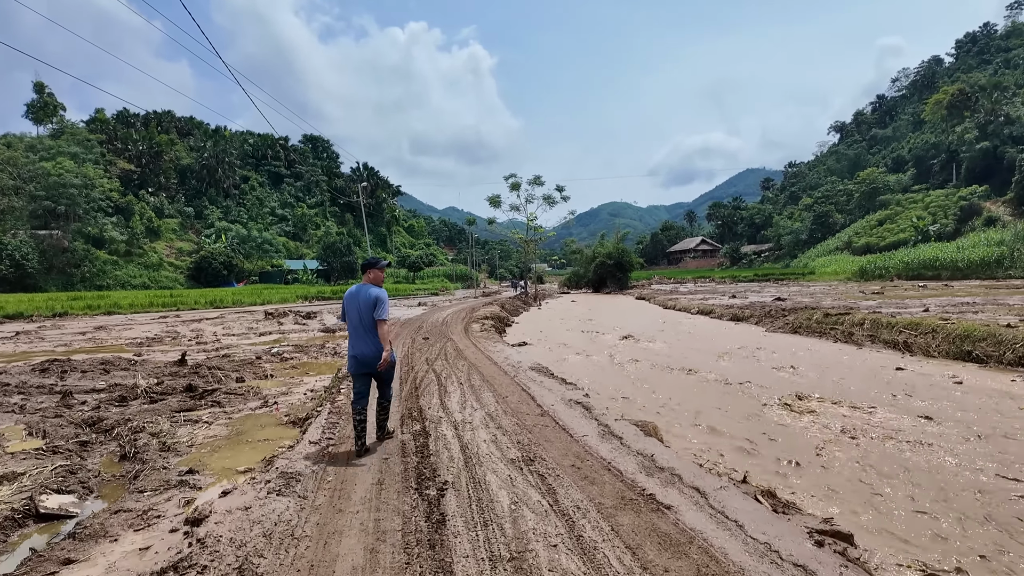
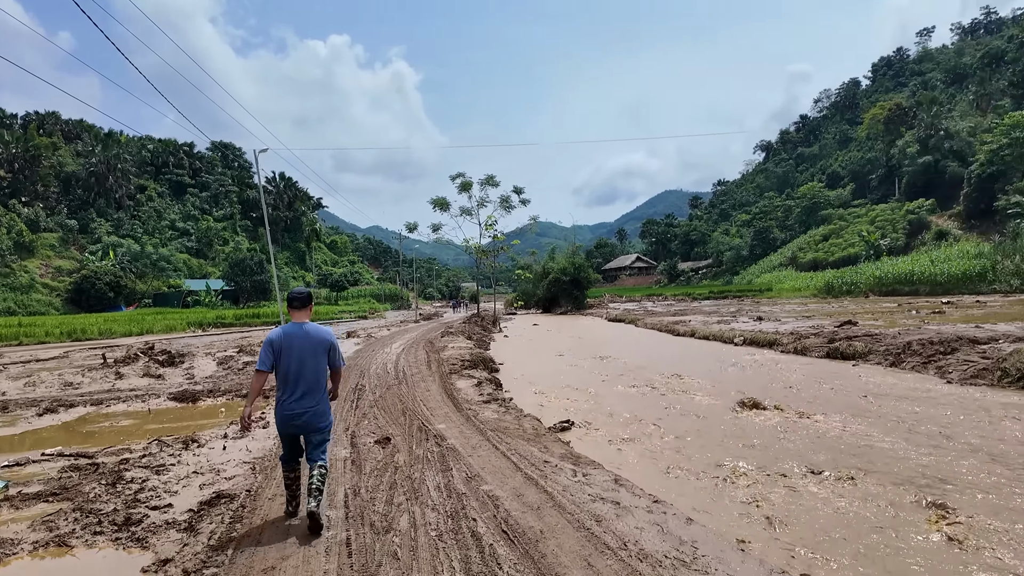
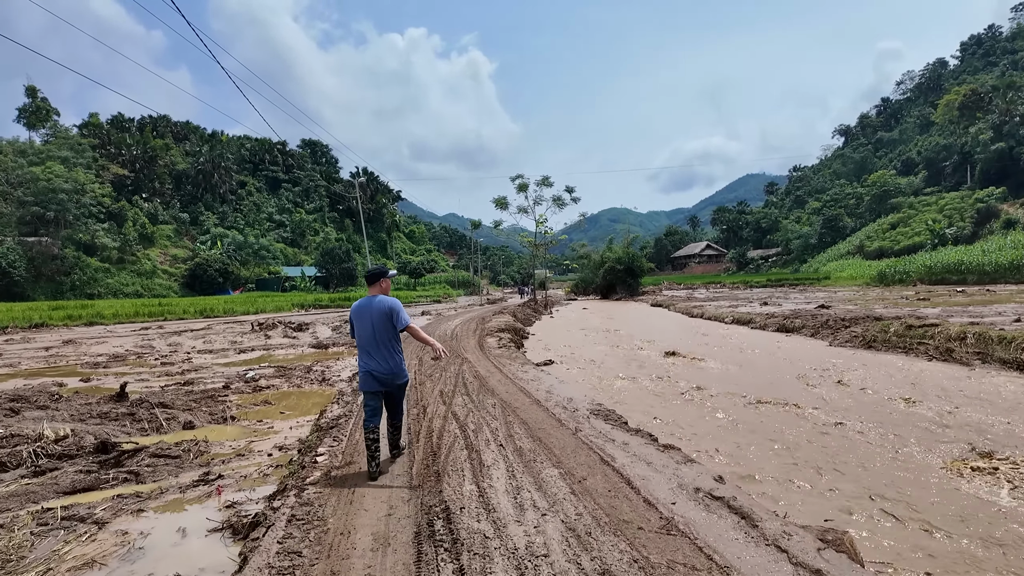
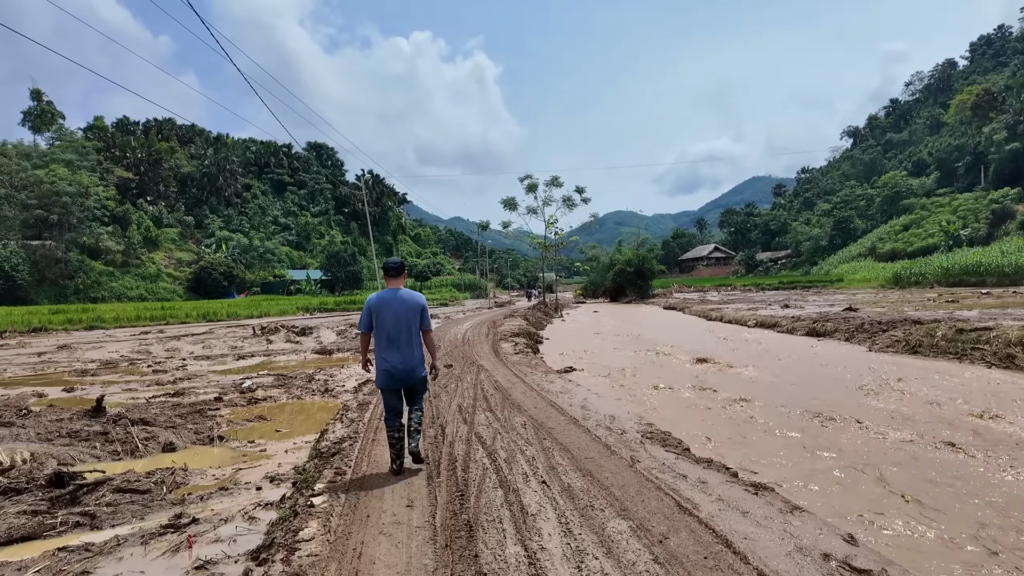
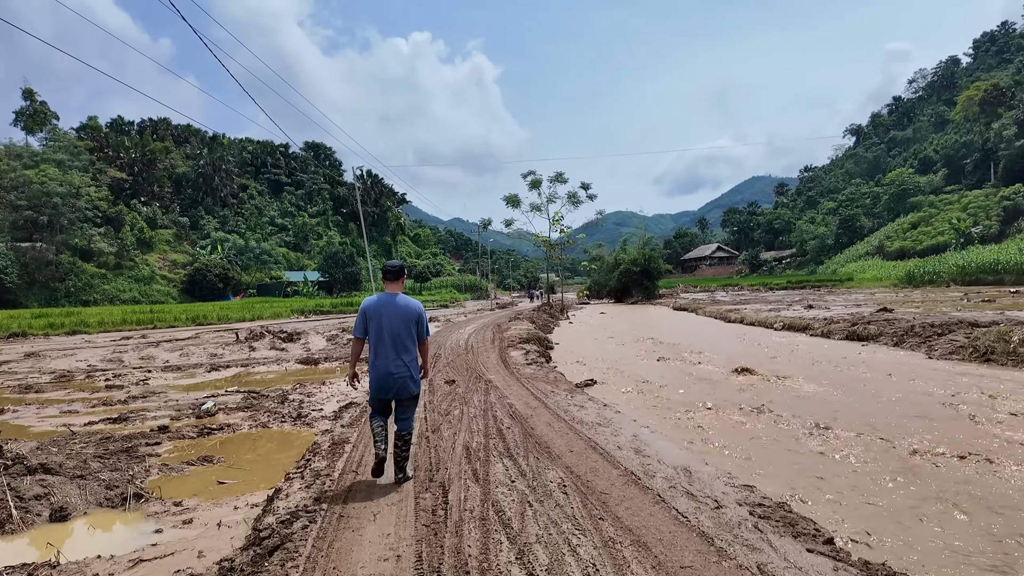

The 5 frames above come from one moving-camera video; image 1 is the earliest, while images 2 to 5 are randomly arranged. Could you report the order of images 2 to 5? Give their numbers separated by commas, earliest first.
3, 4, 5, 2
